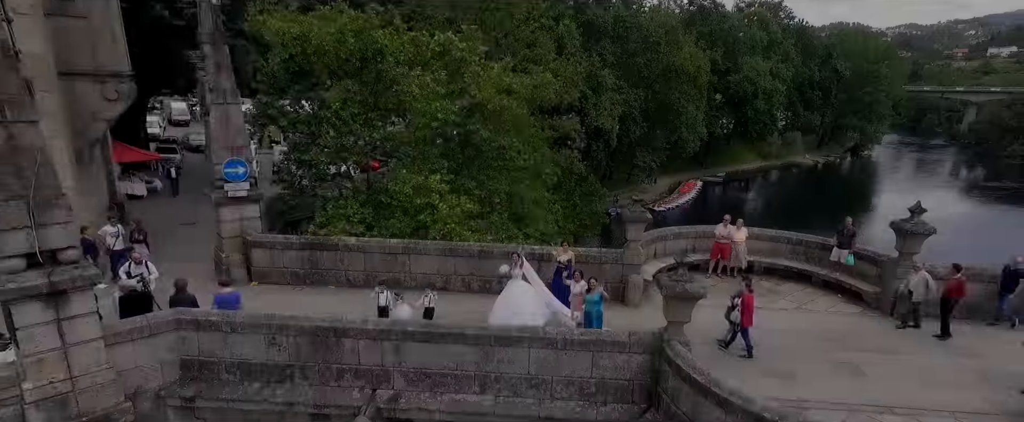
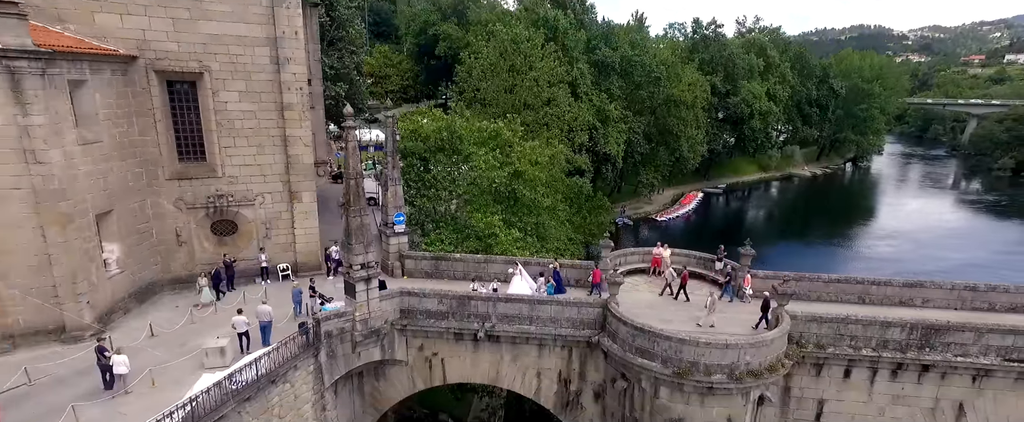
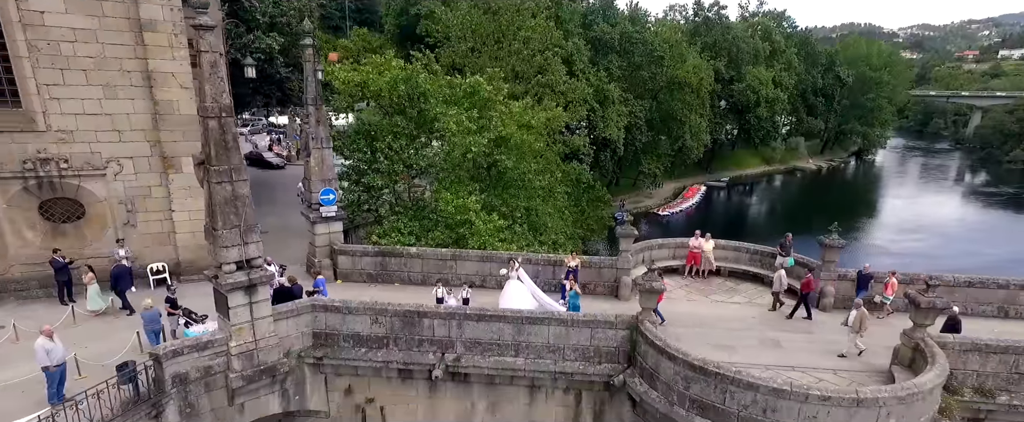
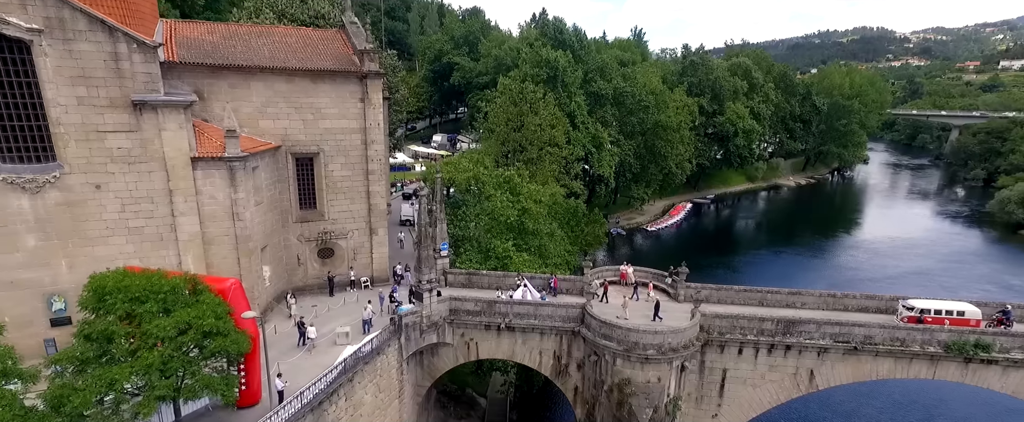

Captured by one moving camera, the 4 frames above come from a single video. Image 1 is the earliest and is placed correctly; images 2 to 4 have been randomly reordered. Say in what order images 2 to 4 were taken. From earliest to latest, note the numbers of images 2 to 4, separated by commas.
3, 2, 4
